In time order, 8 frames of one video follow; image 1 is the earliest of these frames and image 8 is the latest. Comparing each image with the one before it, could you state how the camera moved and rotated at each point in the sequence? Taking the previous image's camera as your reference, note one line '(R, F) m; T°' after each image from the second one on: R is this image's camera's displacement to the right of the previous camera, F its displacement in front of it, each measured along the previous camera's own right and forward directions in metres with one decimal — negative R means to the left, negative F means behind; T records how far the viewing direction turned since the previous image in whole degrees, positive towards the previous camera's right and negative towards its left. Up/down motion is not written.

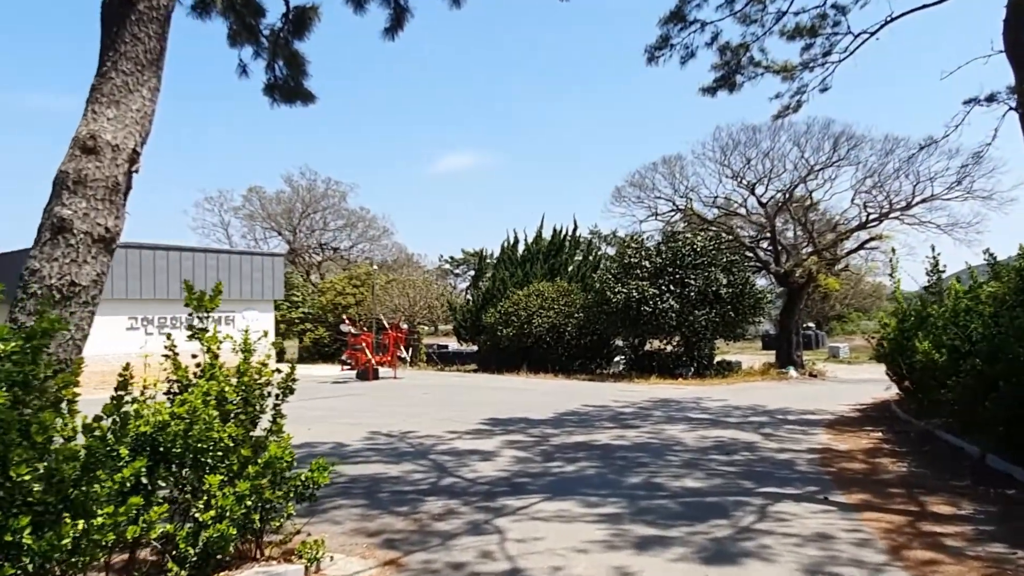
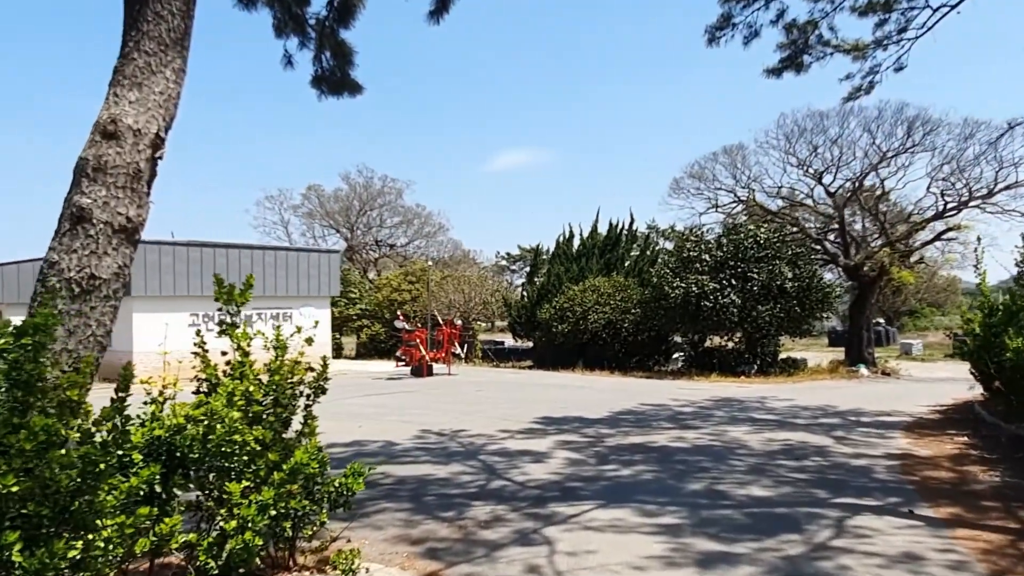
(+0.1, +0.4) m; -4°
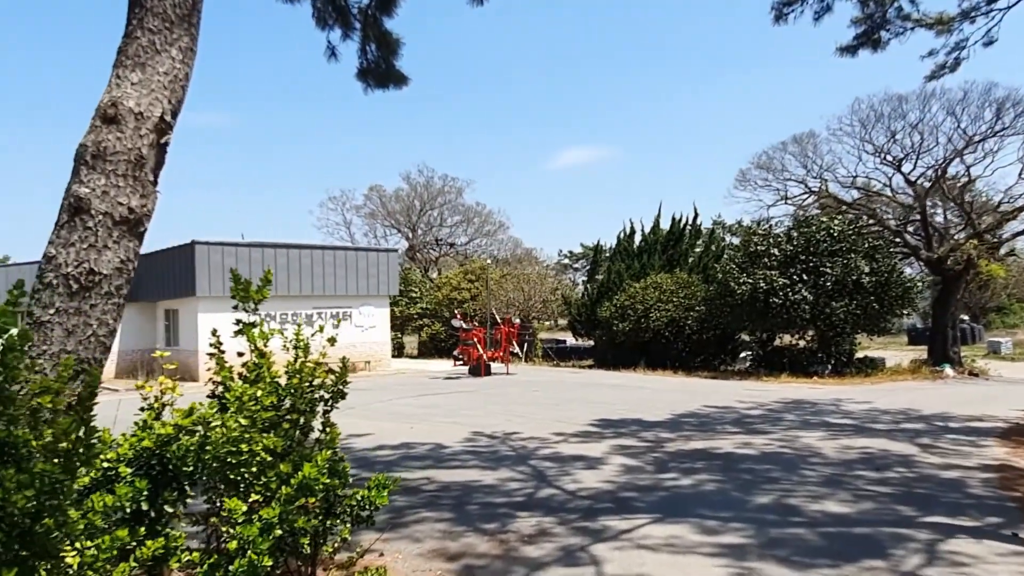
(+0.2, +0.5) m; -5°
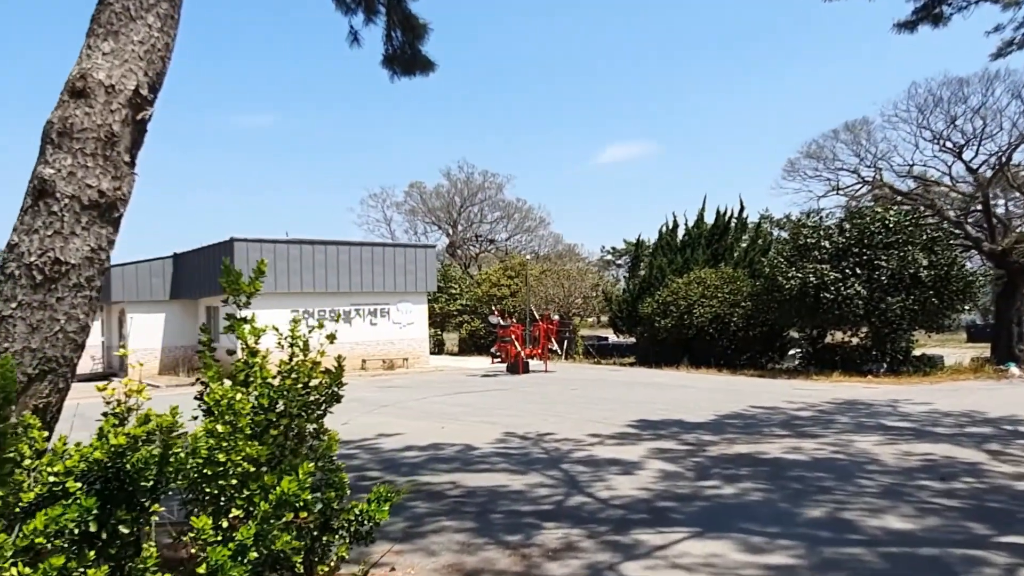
(+0.2, +0.5) m; -3°
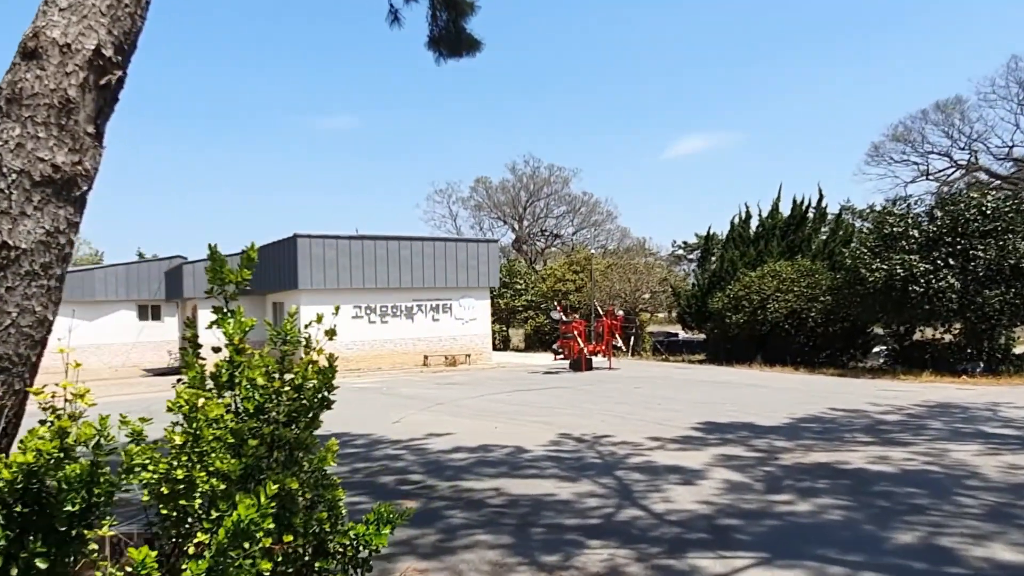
(+0.2, +0.6) m; -5°
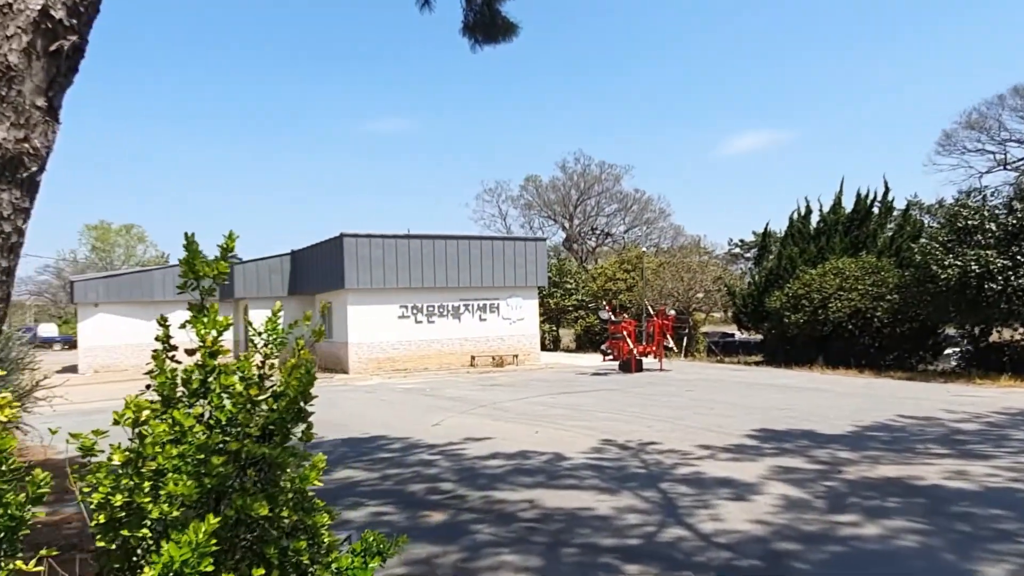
(+0.2, +0.5) m; -4°
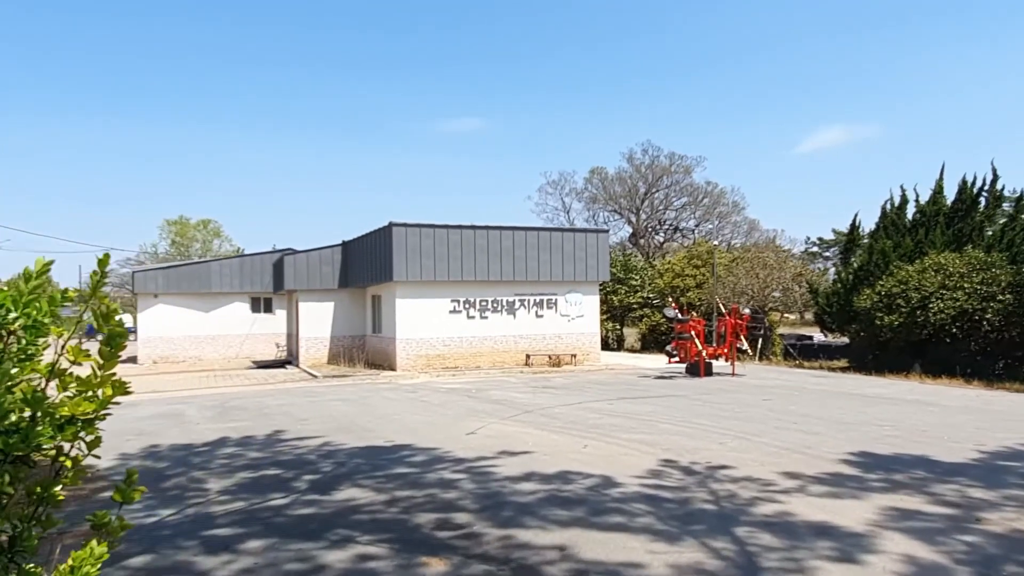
(+0.3, +1.6) m; -5°
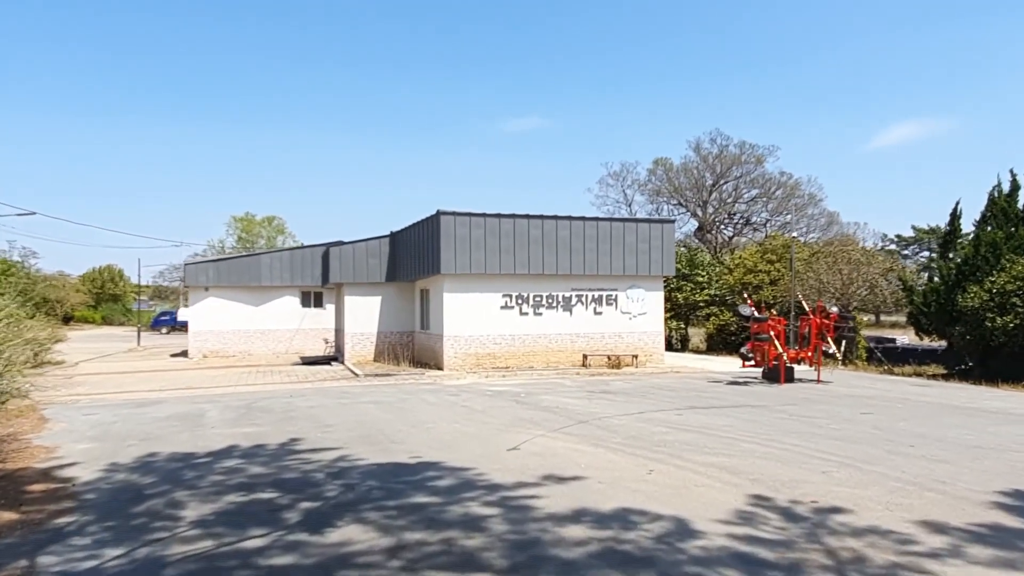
(+0.1, +1.7) m; -5°
